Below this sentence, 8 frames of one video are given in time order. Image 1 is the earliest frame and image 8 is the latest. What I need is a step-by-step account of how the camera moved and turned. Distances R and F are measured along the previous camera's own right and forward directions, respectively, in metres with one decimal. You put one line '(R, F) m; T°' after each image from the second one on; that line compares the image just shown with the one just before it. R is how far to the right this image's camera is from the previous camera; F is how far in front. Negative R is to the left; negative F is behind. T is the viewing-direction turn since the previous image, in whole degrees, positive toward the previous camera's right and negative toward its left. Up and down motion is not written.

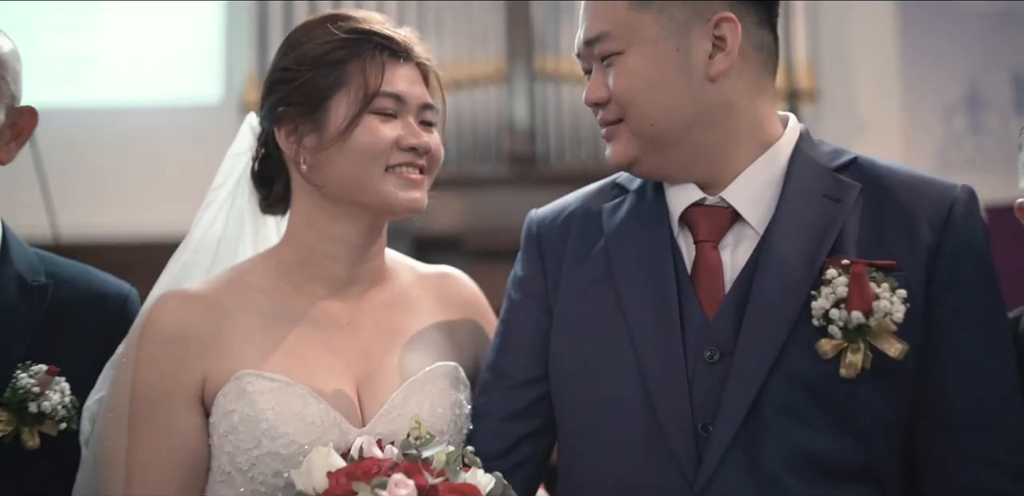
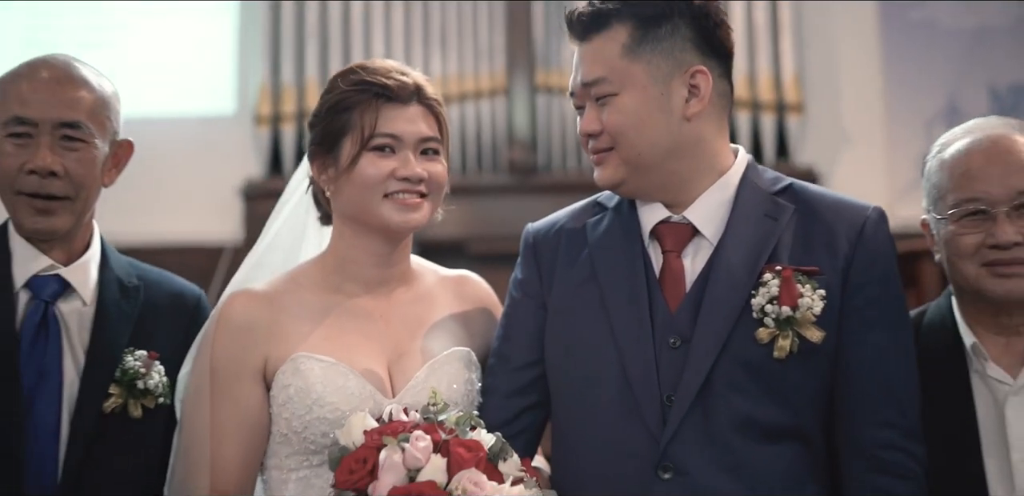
(0.0, -0.3) m; 0°
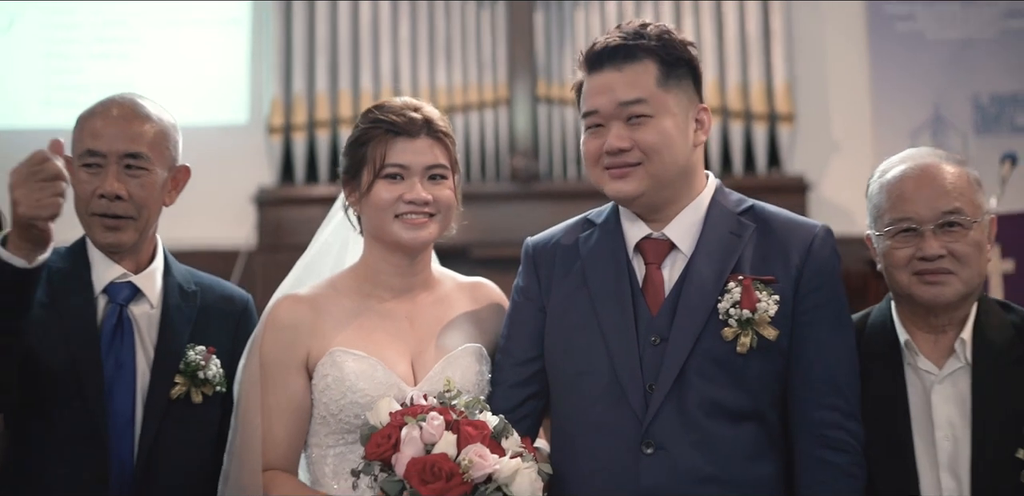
(0.0, -0.2) m; 0°
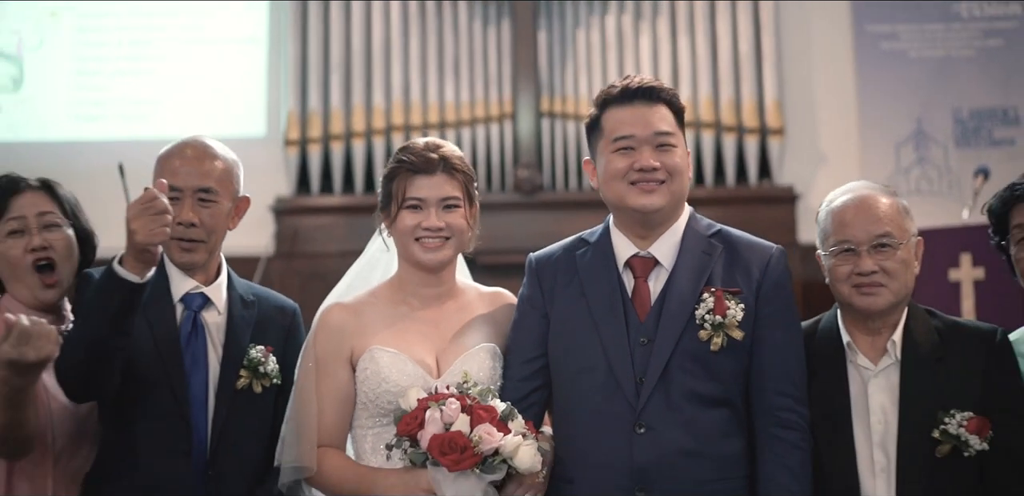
(0.0, -0.3) m; 0°
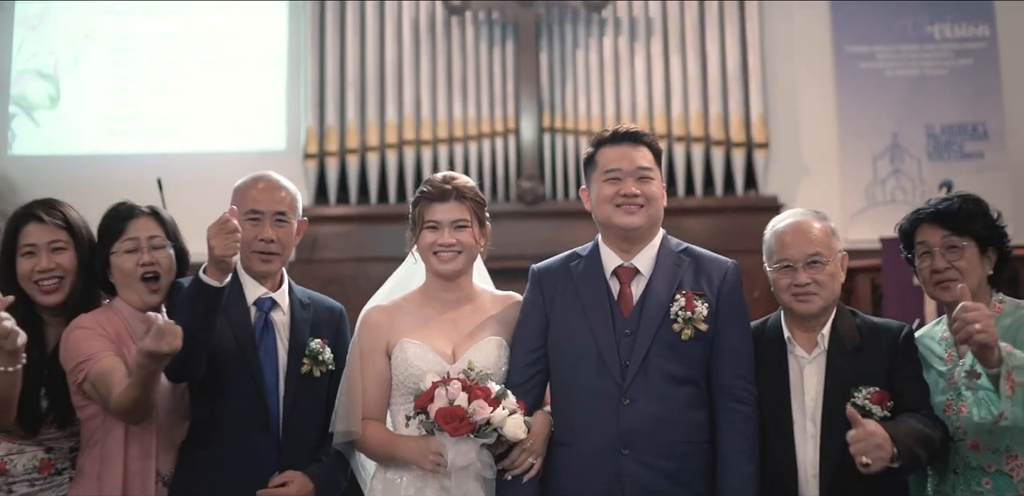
(0.0, -0.4) m; 0°
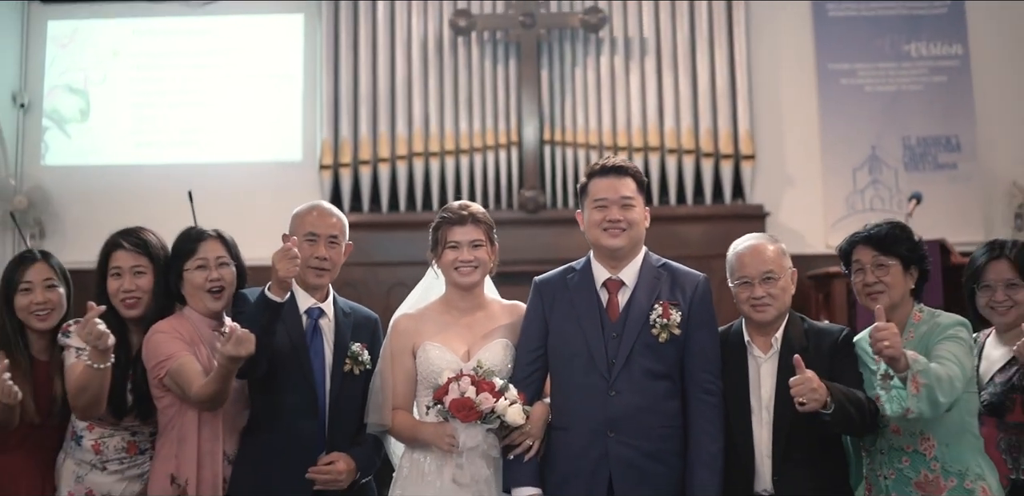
(0.0, -0.4) m; 0°
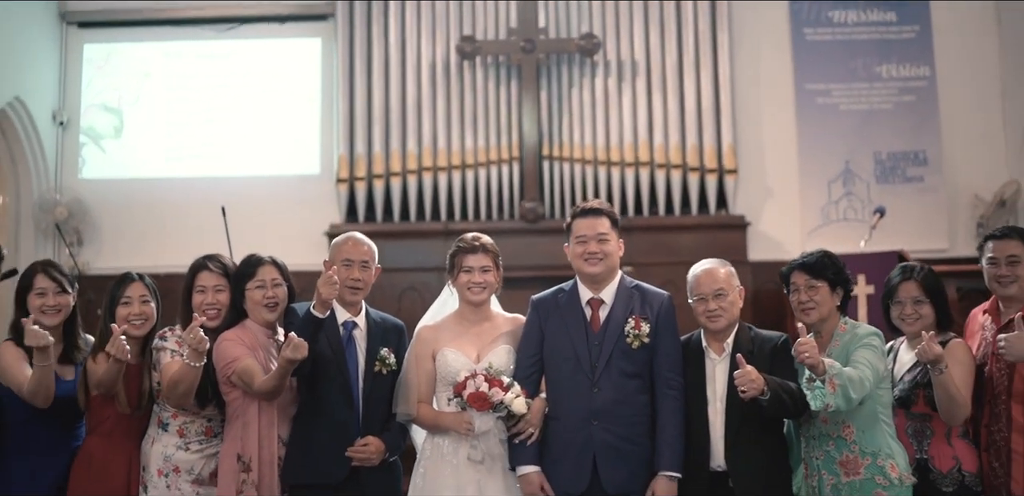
(0.0, -0.6) m; 0°
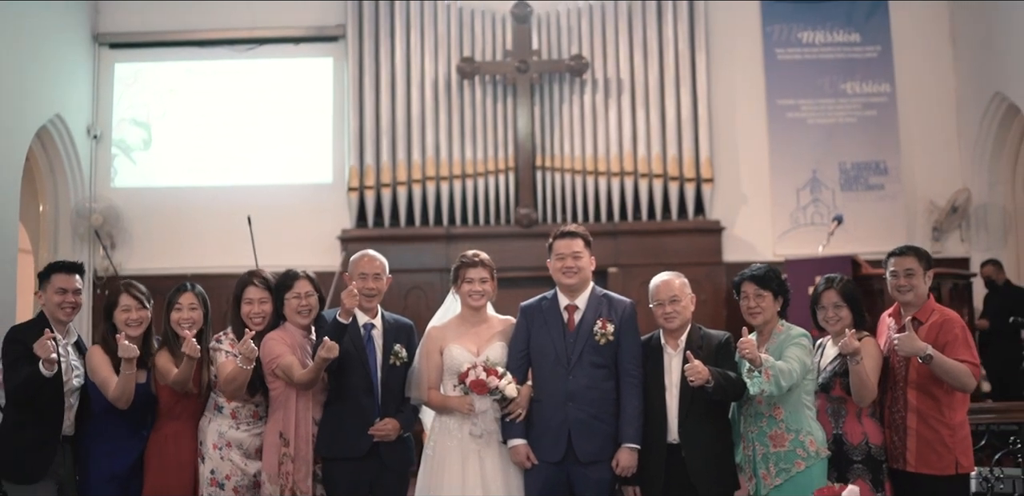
(0.0, -0.7) m; 0°
